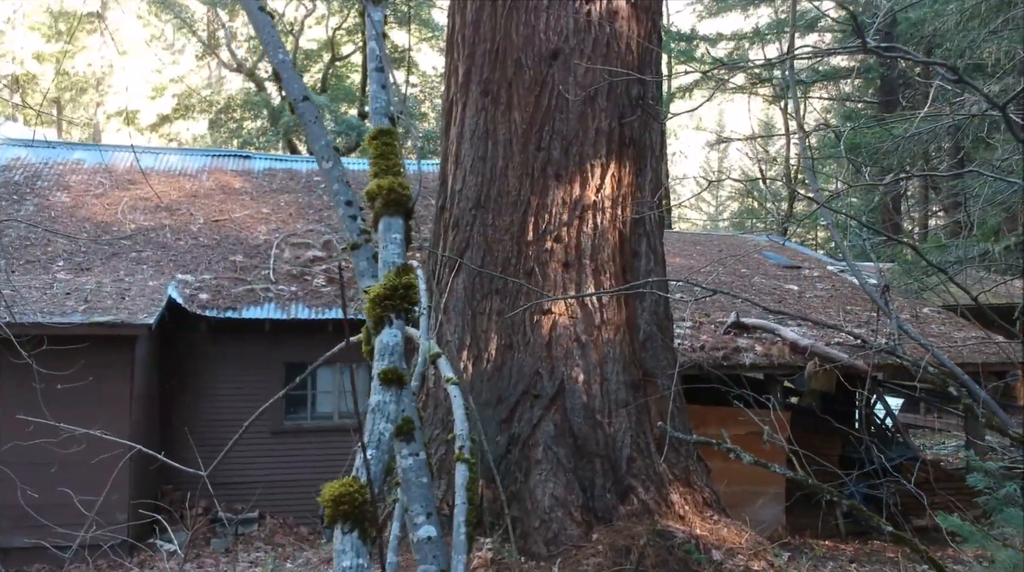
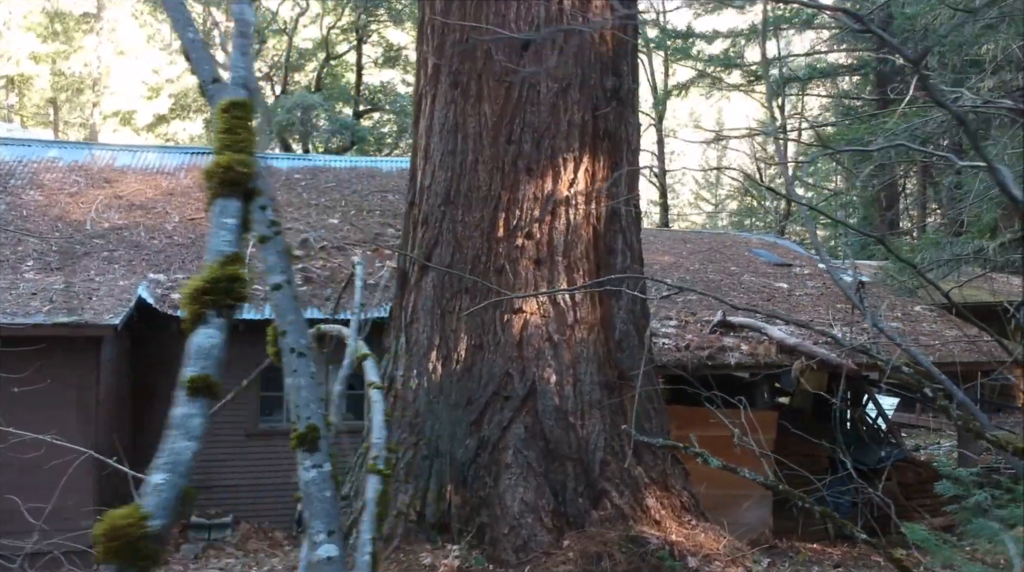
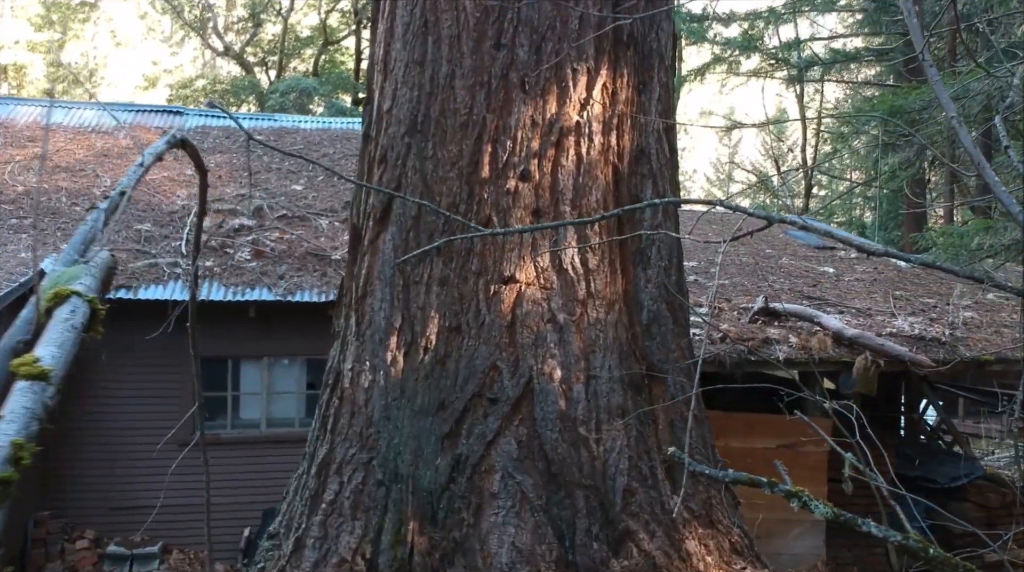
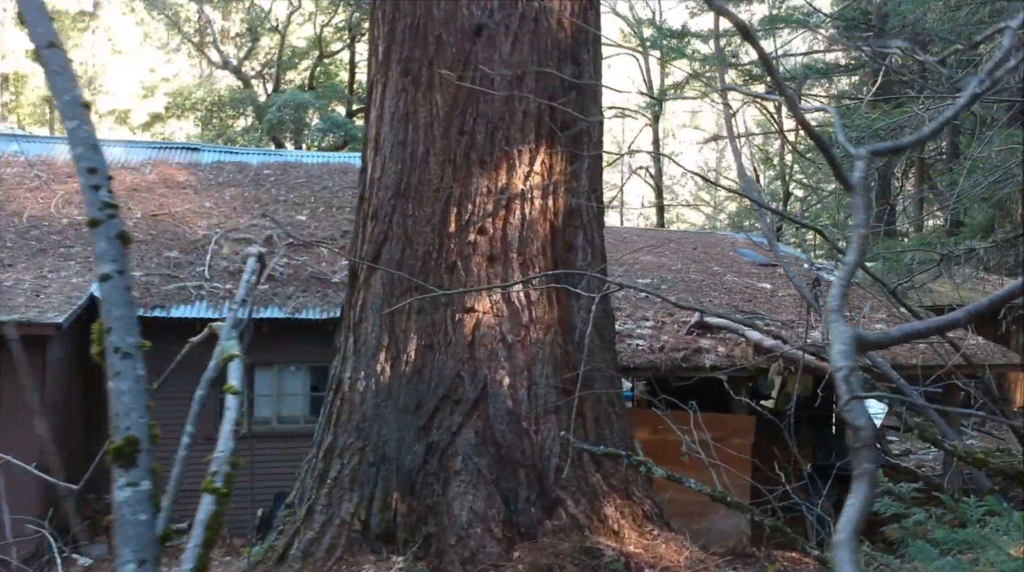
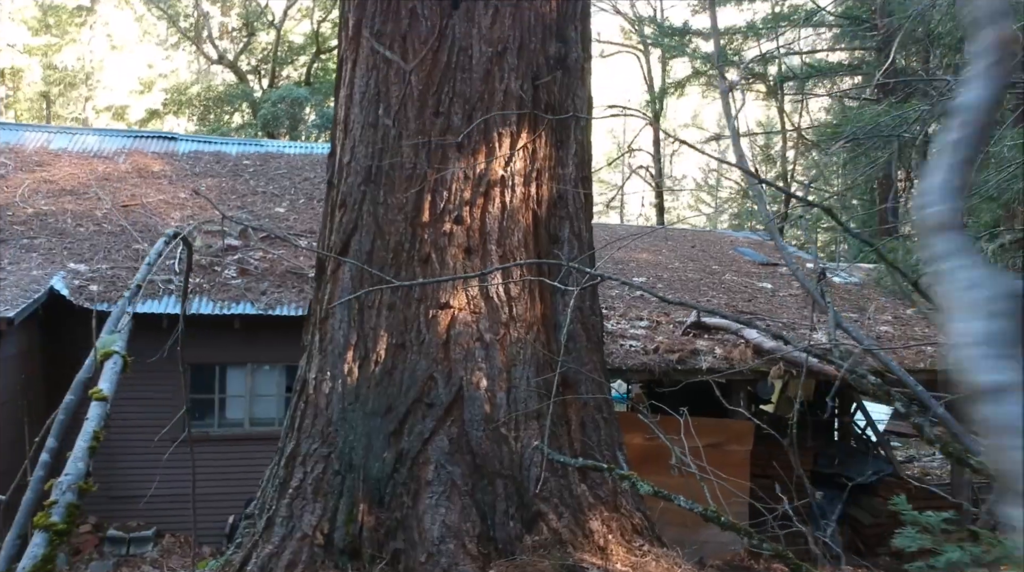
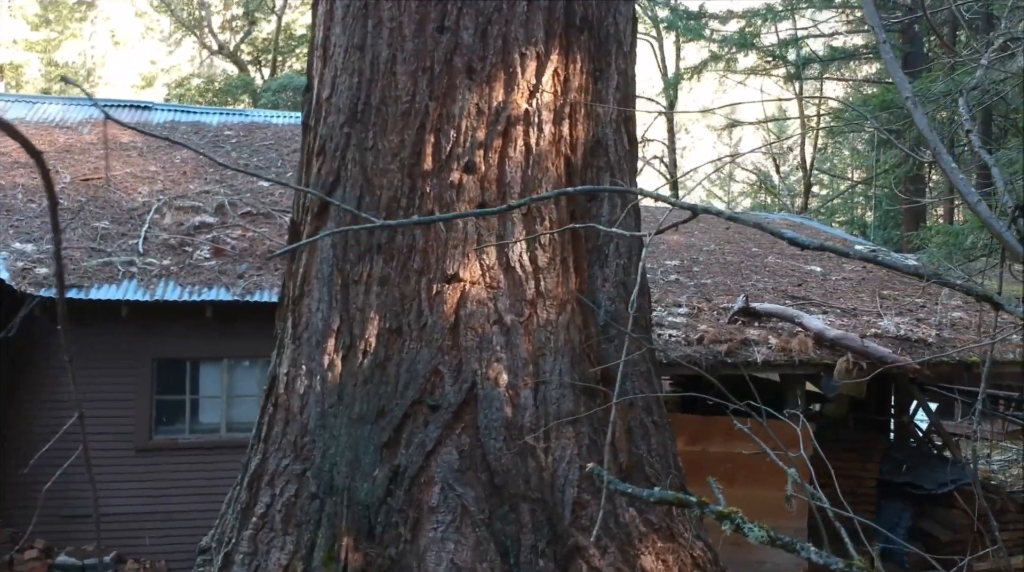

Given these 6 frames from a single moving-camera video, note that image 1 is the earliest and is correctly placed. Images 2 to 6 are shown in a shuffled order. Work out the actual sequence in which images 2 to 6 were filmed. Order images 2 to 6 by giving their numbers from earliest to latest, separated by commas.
2, 4, 5, 3, 6
